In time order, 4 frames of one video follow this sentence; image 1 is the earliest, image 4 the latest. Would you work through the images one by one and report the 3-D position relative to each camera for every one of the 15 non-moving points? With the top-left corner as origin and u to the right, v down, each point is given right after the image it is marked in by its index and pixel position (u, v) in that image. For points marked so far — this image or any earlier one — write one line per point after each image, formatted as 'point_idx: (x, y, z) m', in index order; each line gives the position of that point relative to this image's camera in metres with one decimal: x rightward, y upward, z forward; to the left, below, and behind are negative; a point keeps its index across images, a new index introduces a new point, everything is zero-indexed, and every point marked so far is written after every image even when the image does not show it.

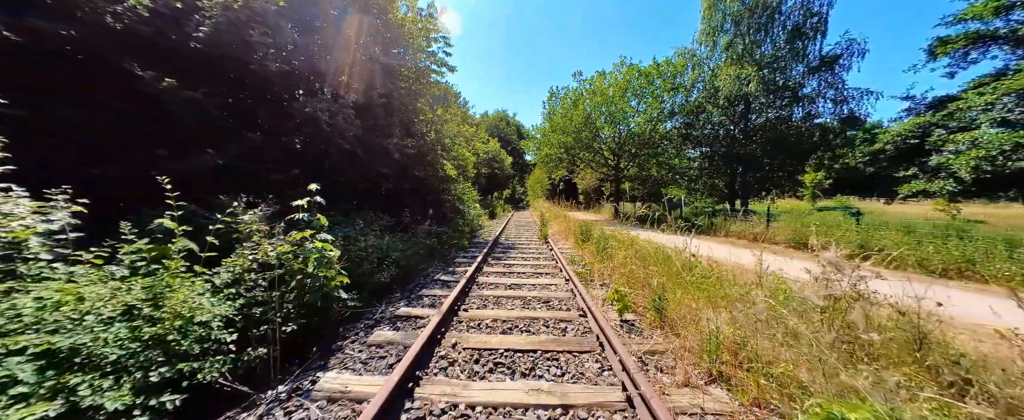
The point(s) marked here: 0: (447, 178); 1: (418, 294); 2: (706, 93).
0: (-2.1, +1.0, +9.1) m
1: (-1.2, -1.0, +3.5) m
2: (+10.7, +6.4, +15.5) m
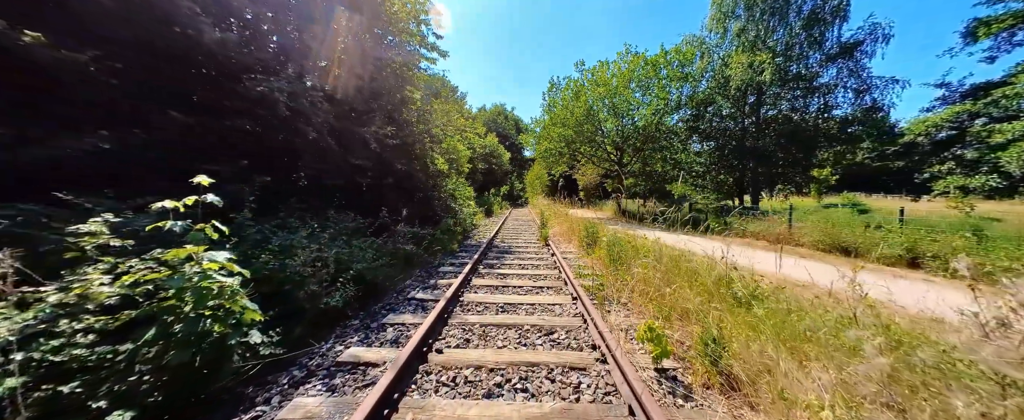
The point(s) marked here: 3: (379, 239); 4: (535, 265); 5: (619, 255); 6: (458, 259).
0: (-2.2, +1.1, +8.2) m
1: (-1.2, -1.1, +2.6) m
2: (+10.6, +6.6, +14.7) m
3: (-2.0, -0.5, +4.3) m
4: (+0.4, -1.0, +5.1) m
5: (+1.6, -0.7, +4.2) m
6: (-1.0, -0.9, +5.2) m
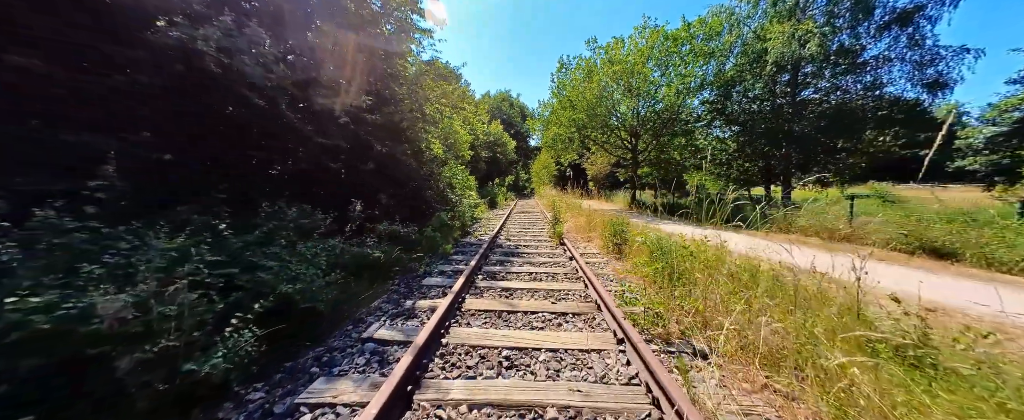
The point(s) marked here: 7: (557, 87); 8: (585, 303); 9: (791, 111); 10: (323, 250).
0: (-2.0, +1.3, +7.0) m
1: (-1.2, -1.0, +1.5) m
2: (+10.8, +7.0, +13.1) m
3: (-1.9, -0.4, +3.2) m
4: (+0.5, -0.9, +3.9) m
5: (+1.7, -0.6, +3.0) m
6: (-0.9, -0.8, +4.0) m
7: (+2.8, +7.7, +17.6) m
8: (+0.7, -0.9, +2.9) m
9: (+12.2, +4.4, +12.3) m
10: (-1.9, -0.4, +2.9) m
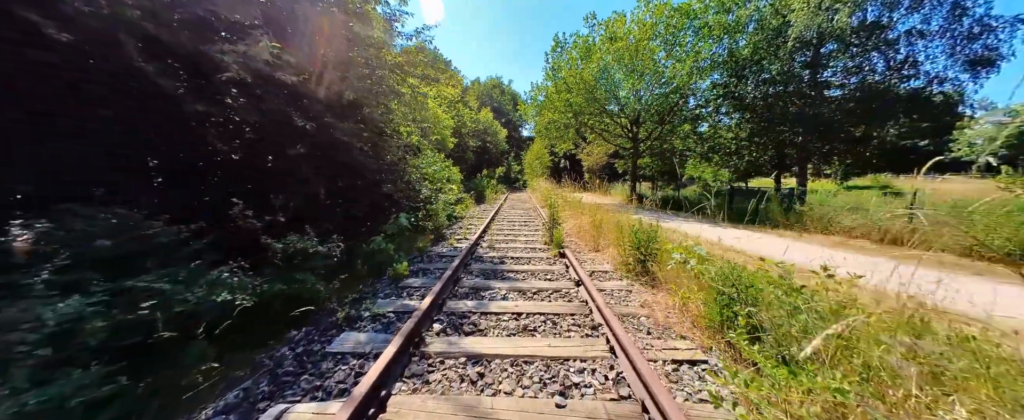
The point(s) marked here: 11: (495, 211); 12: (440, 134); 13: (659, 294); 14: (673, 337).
0: (-2.3, +1.3, +5.5) m
1: (-1.3, -1.1, +0.1) m
2: (+10.4, +7.3, +11.7) m
3: (-2.1, -0.5, +1.7) m
4: (+0.3, -0.9, +2.5) m
5: (+1.5, -0.7, +1.7) m
6: (-1.1, -0.8, +2.6) m
7: (+2.2, +8.0, +16.0) m
8: (+0.6, -1.0, +1.5) m
9: (+11.8, +4.6, +11.1) m
10: (-2.1, -0.5, +1.5) m
11: (-0.6, 0.0, +9.9) m
12: (-2.5, +2.9, +10.4) m
13: (+1.4, -0.8, +2.8) m
14: (+1.1, -0.9, +2.1) m
